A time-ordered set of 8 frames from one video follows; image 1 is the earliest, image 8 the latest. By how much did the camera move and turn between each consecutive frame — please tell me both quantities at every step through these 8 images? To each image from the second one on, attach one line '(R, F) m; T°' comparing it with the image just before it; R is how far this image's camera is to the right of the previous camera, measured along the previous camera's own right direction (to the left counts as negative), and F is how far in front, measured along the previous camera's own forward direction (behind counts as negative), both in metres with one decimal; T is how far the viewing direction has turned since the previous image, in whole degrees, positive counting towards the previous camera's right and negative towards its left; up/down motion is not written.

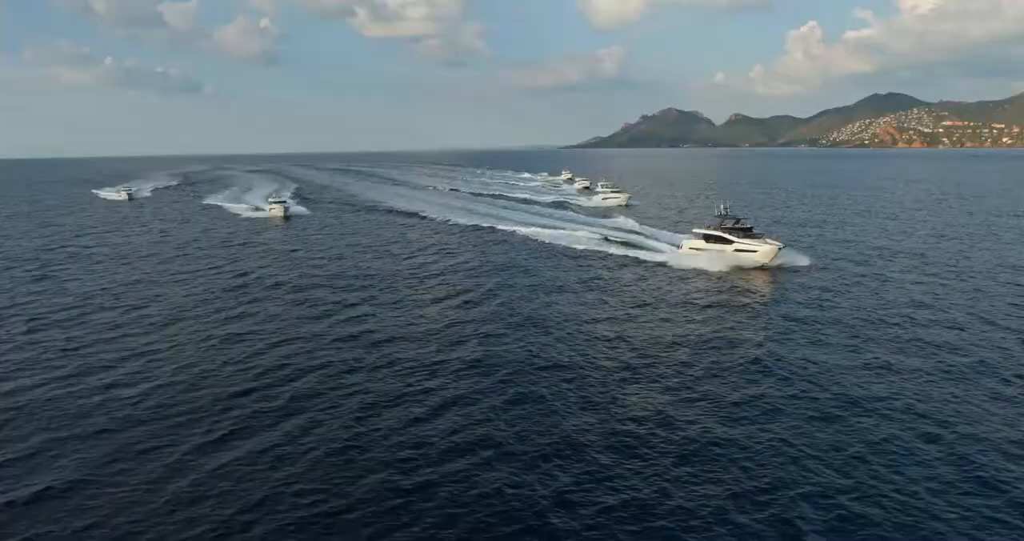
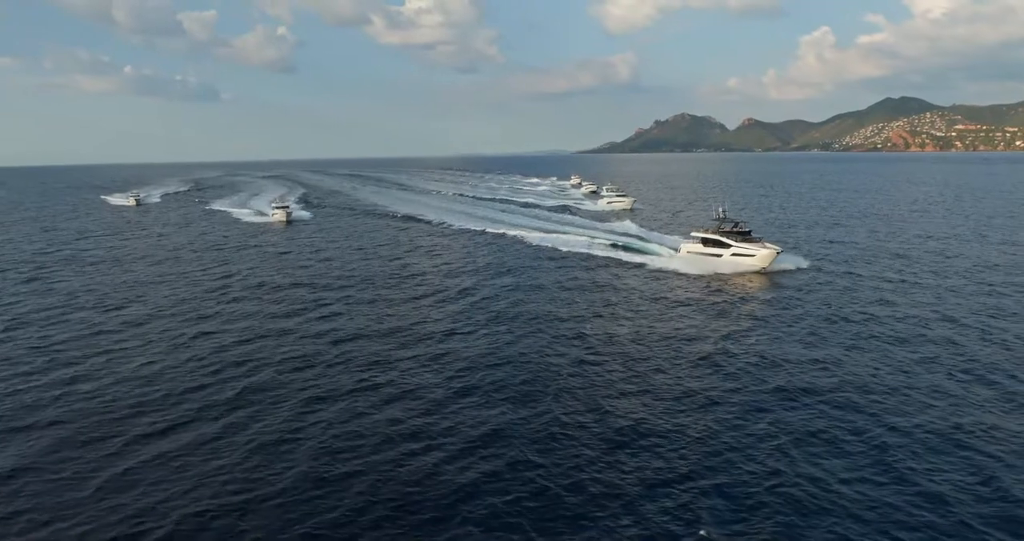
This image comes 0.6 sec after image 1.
(+2.0, -0.3) m; -1°
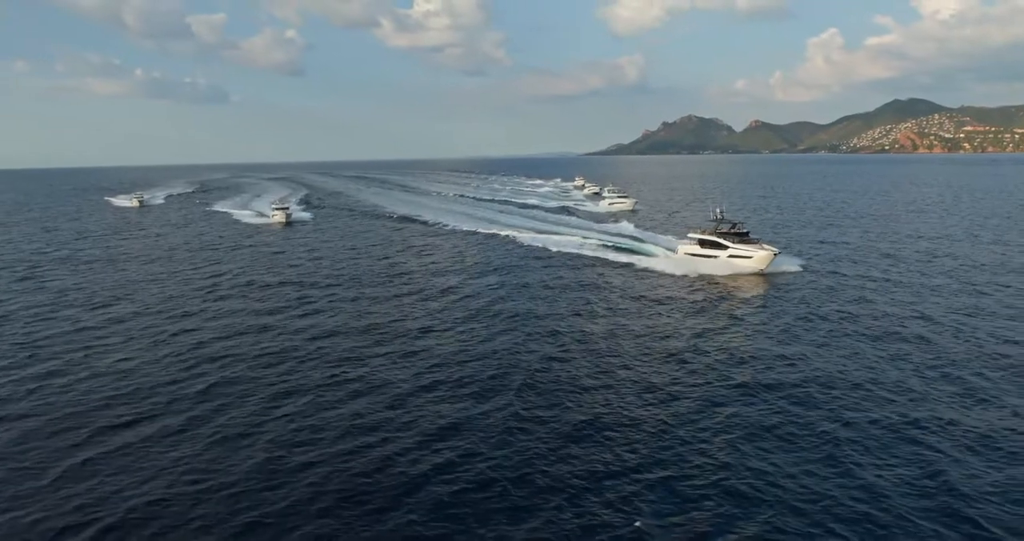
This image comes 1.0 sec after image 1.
(+1.2, -0.2) m; -1°
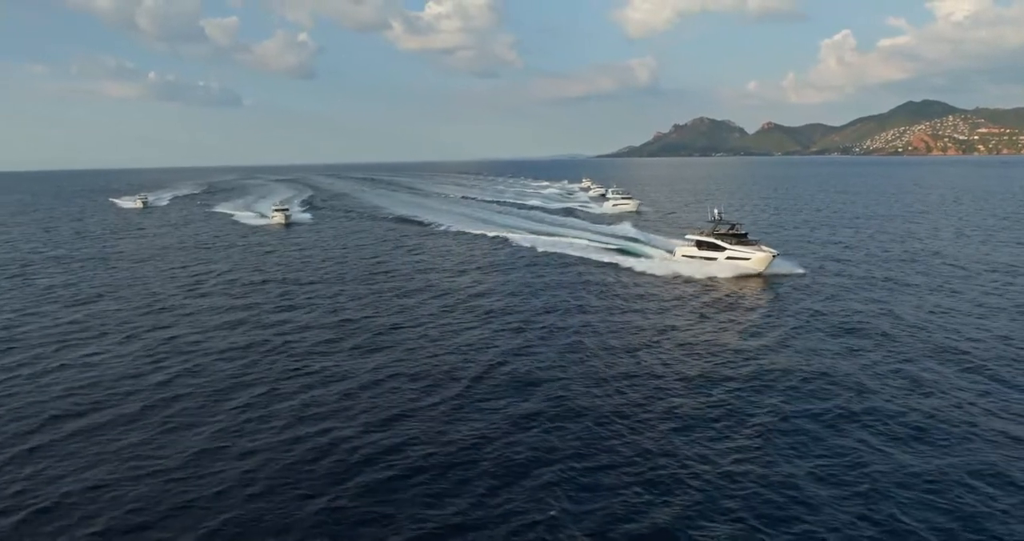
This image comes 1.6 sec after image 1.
(+1.8, -0.3) m; -1°
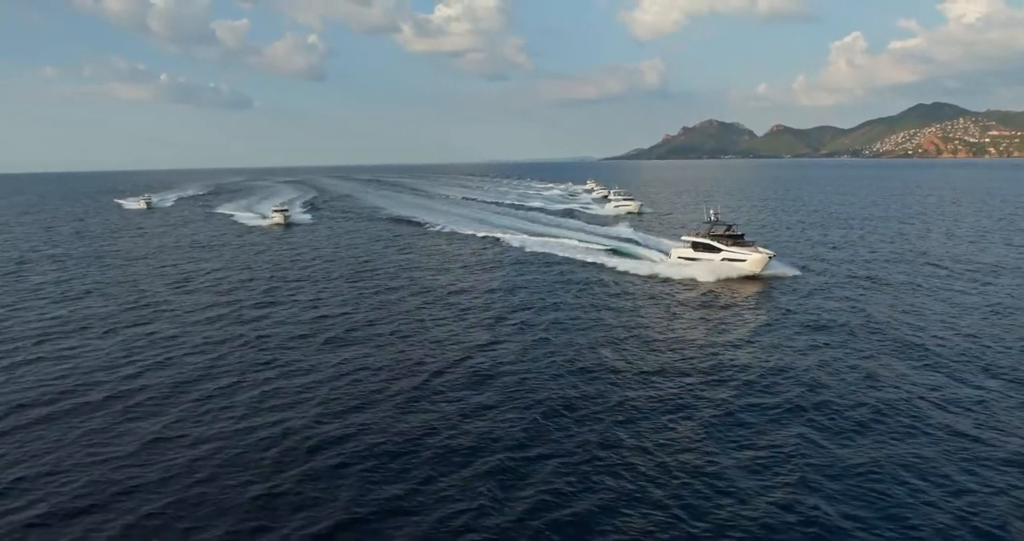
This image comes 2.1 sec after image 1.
(+1.5, -0.4) m; -1°
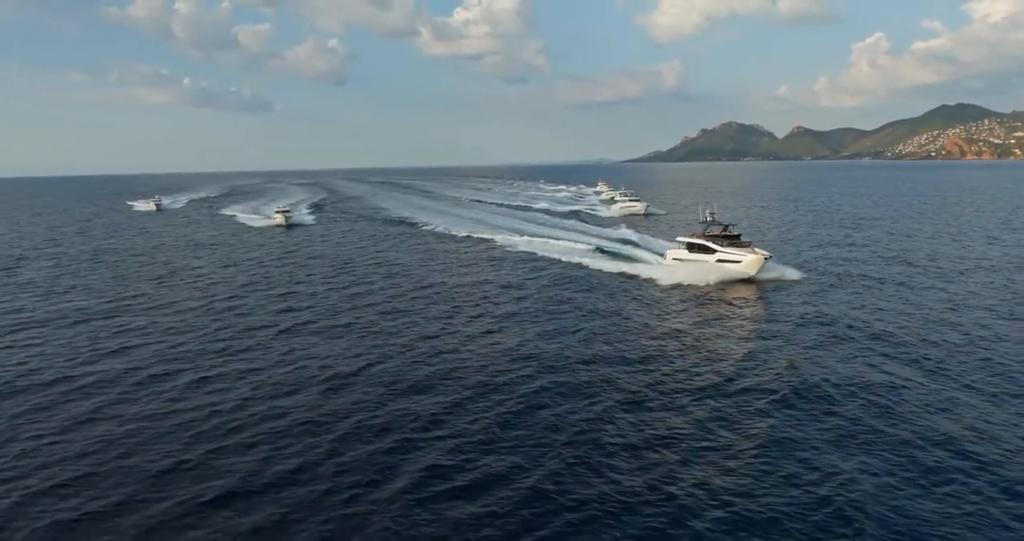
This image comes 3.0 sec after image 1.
(+2.7, -0.8) m; -2°
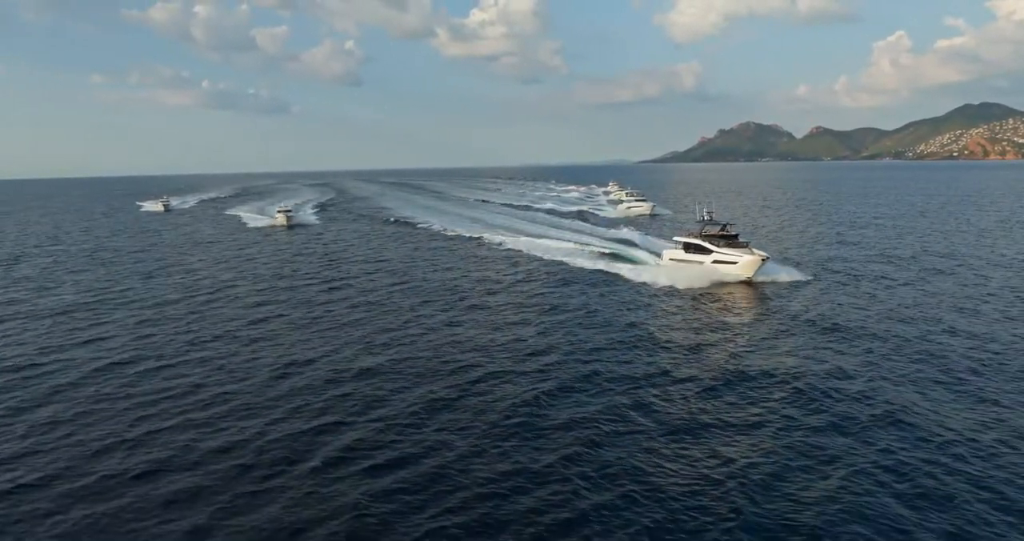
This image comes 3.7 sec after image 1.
(+2.3, -0.7) m; -2°
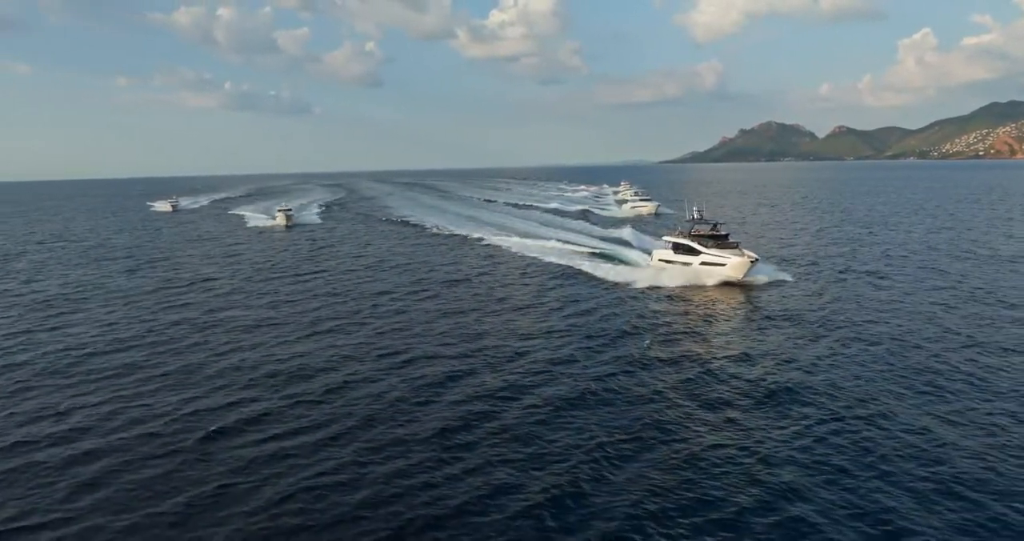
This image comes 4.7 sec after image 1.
(+3.1, -1.2) m; -2°
